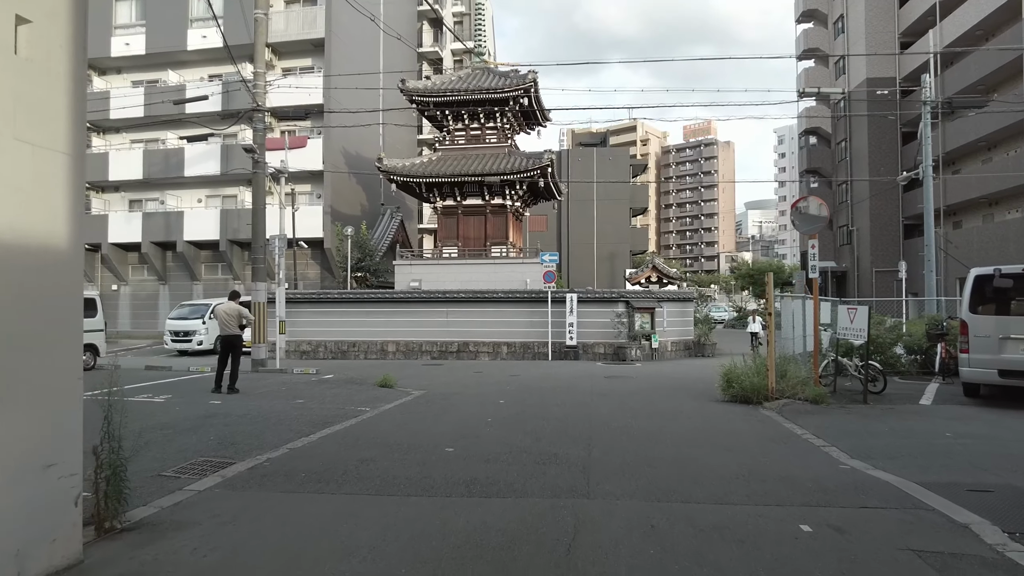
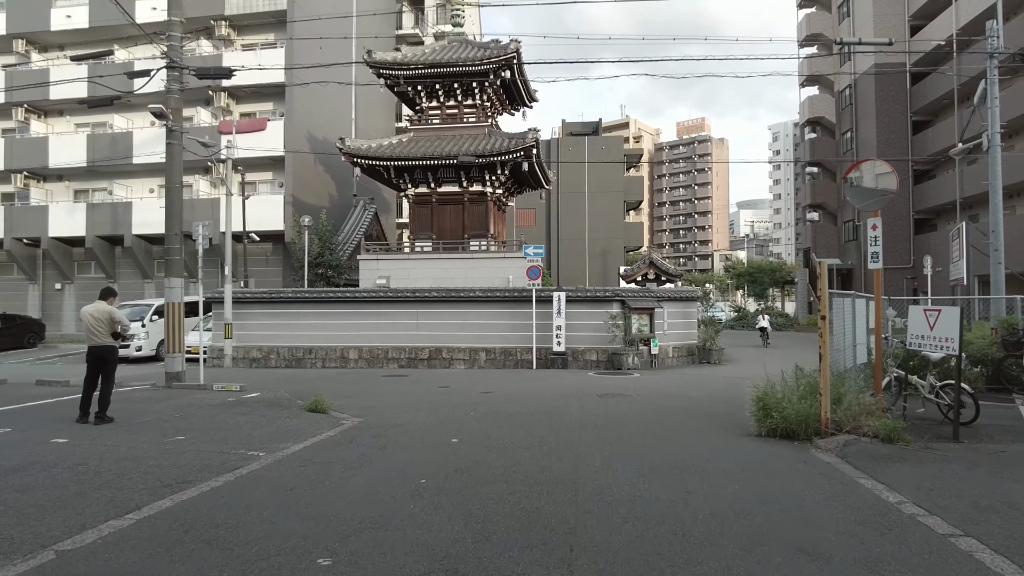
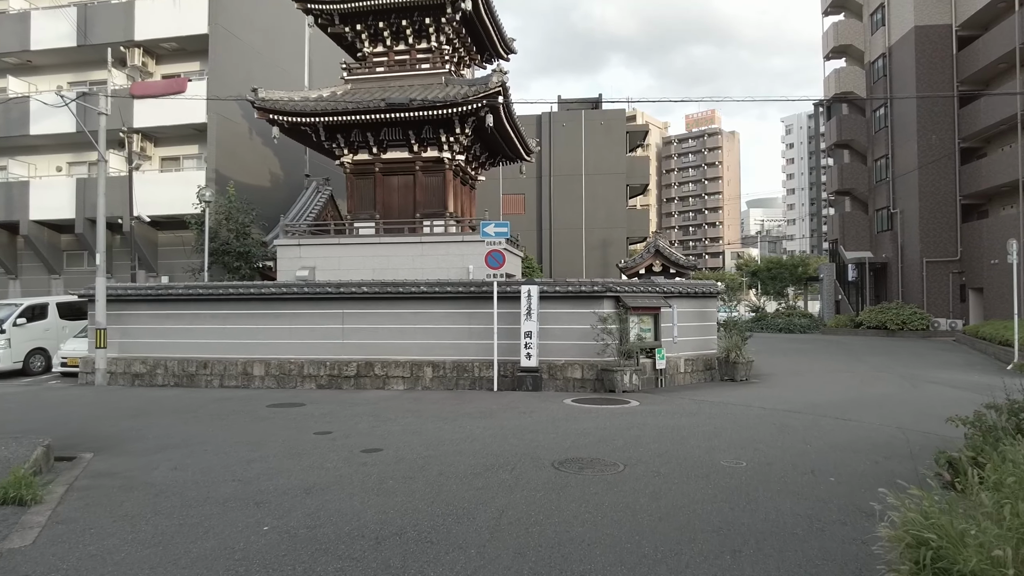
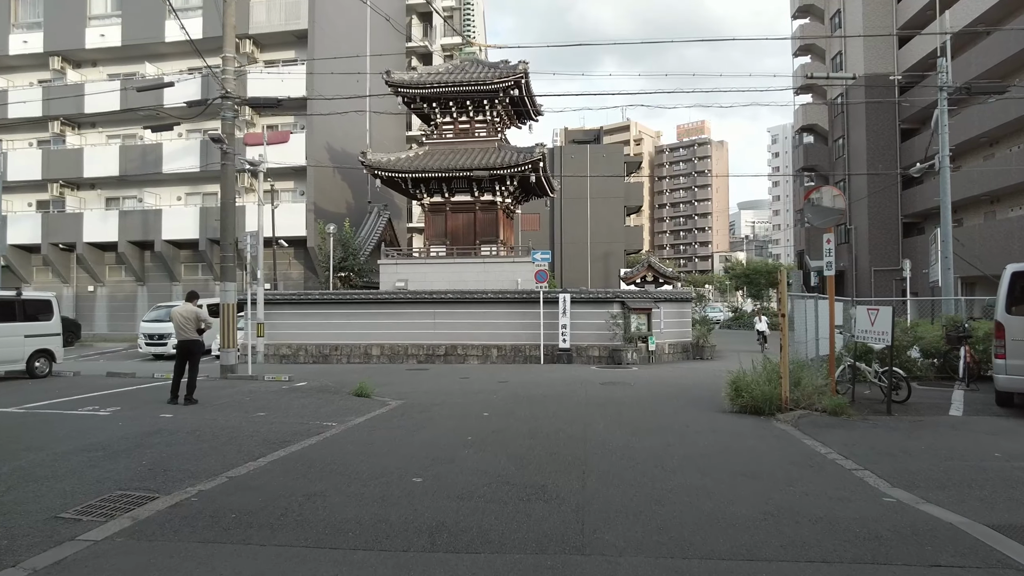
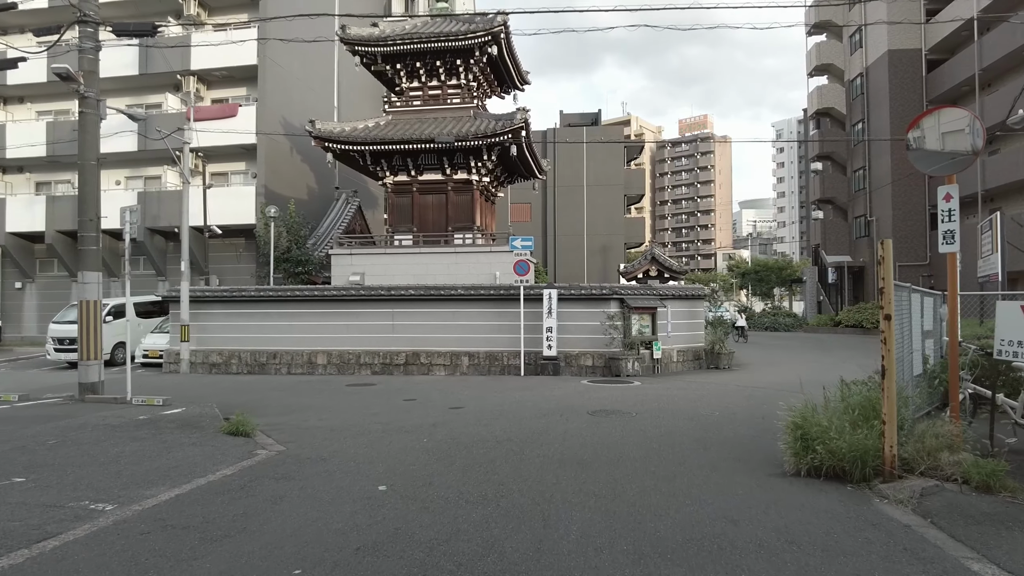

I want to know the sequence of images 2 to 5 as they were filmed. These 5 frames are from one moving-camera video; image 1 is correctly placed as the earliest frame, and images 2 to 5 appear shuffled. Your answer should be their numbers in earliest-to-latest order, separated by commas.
4, 2, 5, 3
